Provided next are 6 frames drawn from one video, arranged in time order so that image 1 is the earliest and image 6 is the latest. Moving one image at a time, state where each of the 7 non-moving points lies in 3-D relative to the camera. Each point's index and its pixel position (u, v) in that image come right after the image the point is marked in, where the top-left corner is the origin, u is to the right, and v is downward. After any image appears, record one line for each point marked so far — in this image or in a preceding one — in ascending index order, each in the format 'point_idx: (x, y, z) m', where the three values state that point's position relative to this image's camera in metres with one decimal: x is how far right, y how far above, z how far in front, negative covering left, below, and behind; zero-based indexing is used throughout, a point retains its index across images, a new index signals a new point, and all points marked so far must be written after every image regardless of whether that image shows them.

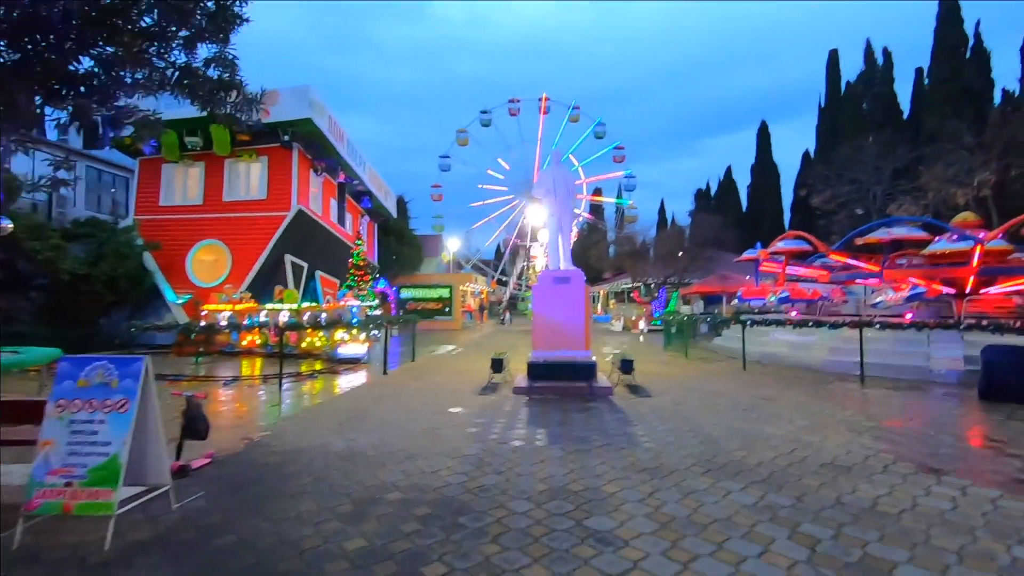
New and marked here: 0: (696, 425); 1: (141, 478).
0: (+2.2, -1.7, +6.5) m
1: (-2.5, -1.3, +3.7) m
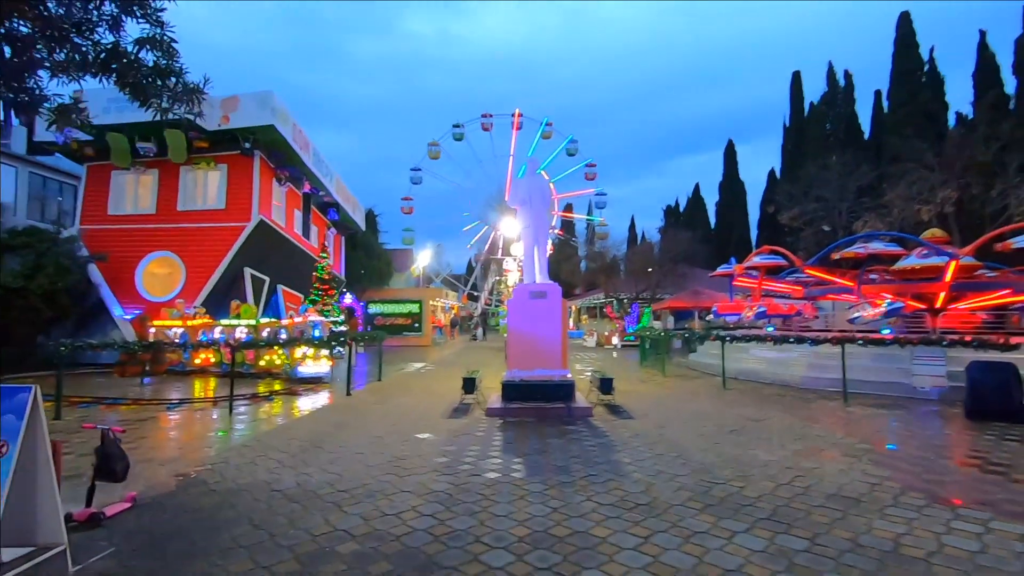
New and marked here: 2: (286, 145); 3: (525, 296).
0: (+1.9, -1.8, +6.0) m
1: (-2.7, -1.4, +3.0) m
2: (-7.3, +4.6, +17.4) m
3: (+0.2, -0.1, +8.7) m
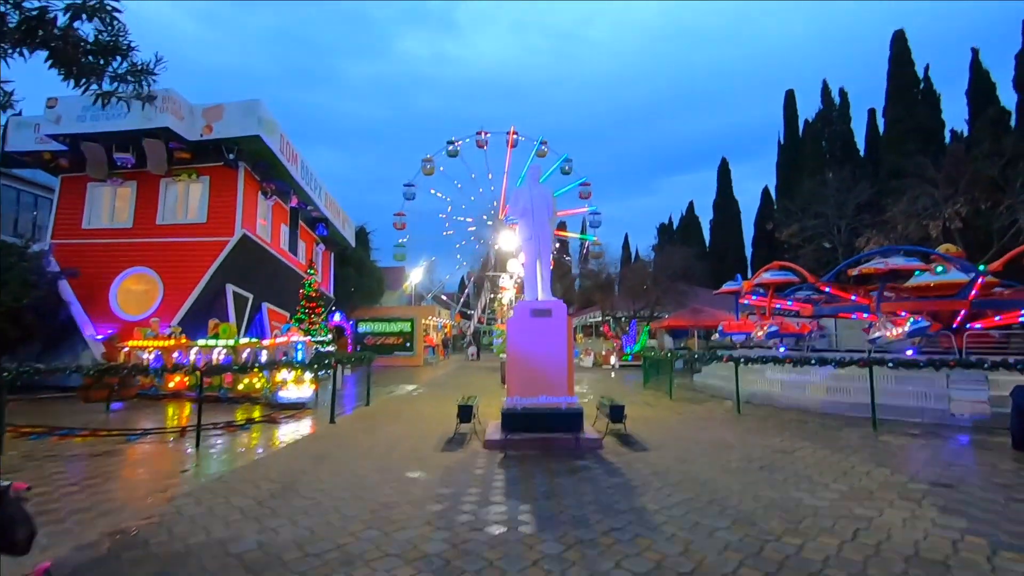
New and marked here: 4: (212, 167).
0: (+2.0, -2.0, +5.2) m
1: (-2.6, -1.4, +2.1) m
2: (-7.4, +4.1, +16.7) m
3: (+0.2, -0.4, +7.9) m
4: (-9.1, +3.7, +16.3) m
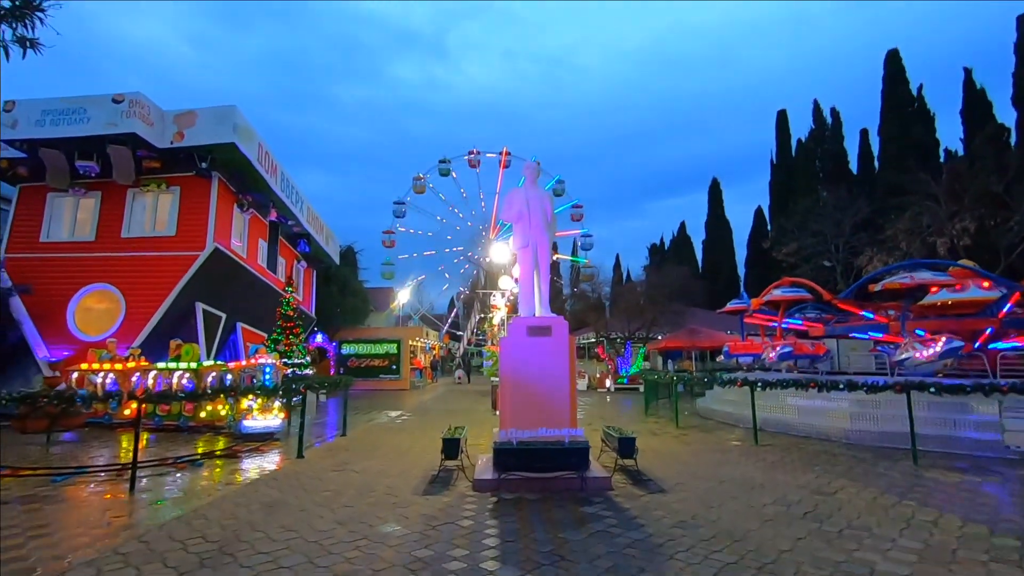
0: (+1.9, -2.1, +4.2) m
1: (-2.6, -1.4, +1.0) m
2: (-7.7, +3.5, +15.7) m
3: (+0.1, -0.6, +6.9) m
4: (-9.3, +3.2, +15.3) m
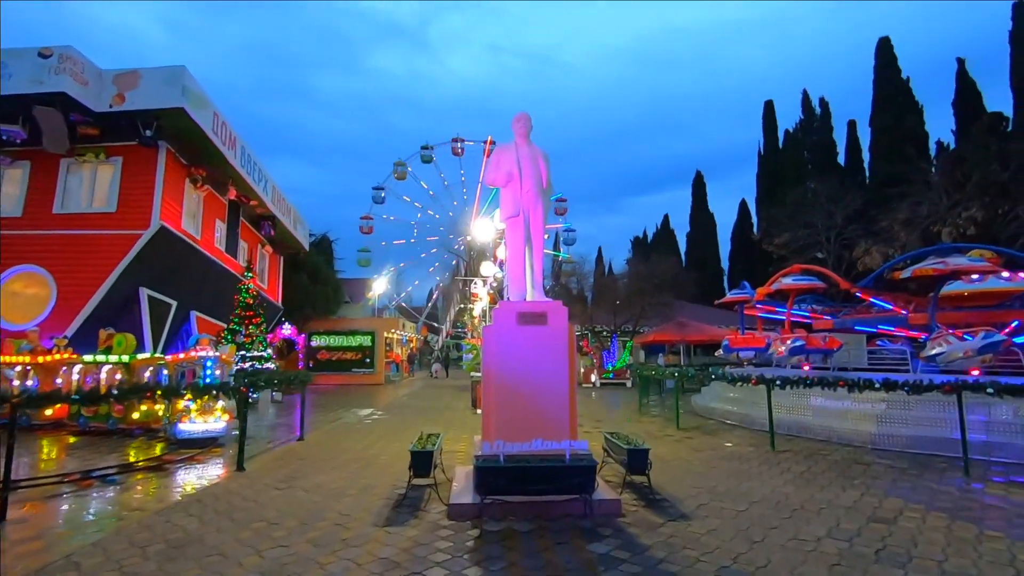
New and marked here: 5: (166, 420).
0: (+1.9, -1.9, +2.9) m
1: (-2.5, -1.2, -0.4) m
2: (-8.1, +3.9, +14.0) m
3: (0.0, -0.3, +5.6) m
4: (-9.7, +3.6, +13.5) m
5: (-5.9, -2.3, +9.2) m
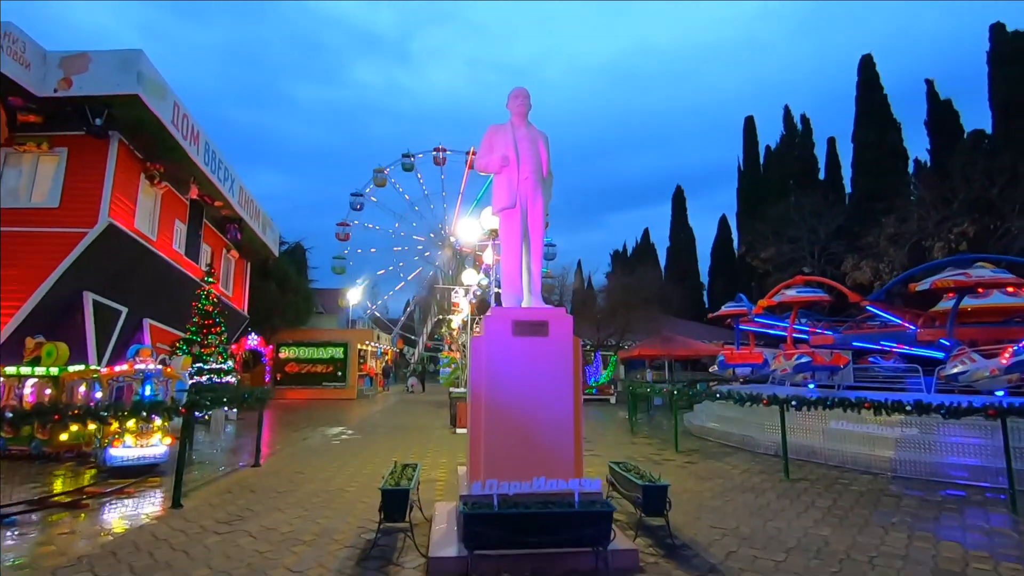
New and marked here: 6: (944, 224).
0: (+1.9, -1.9, +2.1) m
1: (-2.3, -1.0, -1.4) m
2: (-8.4, +3.8, +12.9) m
3: (0.0, -0.4, +4.6) m
4: (-10.0, +3.5, +12.3) m
5: (-6.1, -2.3, +8.0) m
6: (+14.9, +2.2, +18.5) m
